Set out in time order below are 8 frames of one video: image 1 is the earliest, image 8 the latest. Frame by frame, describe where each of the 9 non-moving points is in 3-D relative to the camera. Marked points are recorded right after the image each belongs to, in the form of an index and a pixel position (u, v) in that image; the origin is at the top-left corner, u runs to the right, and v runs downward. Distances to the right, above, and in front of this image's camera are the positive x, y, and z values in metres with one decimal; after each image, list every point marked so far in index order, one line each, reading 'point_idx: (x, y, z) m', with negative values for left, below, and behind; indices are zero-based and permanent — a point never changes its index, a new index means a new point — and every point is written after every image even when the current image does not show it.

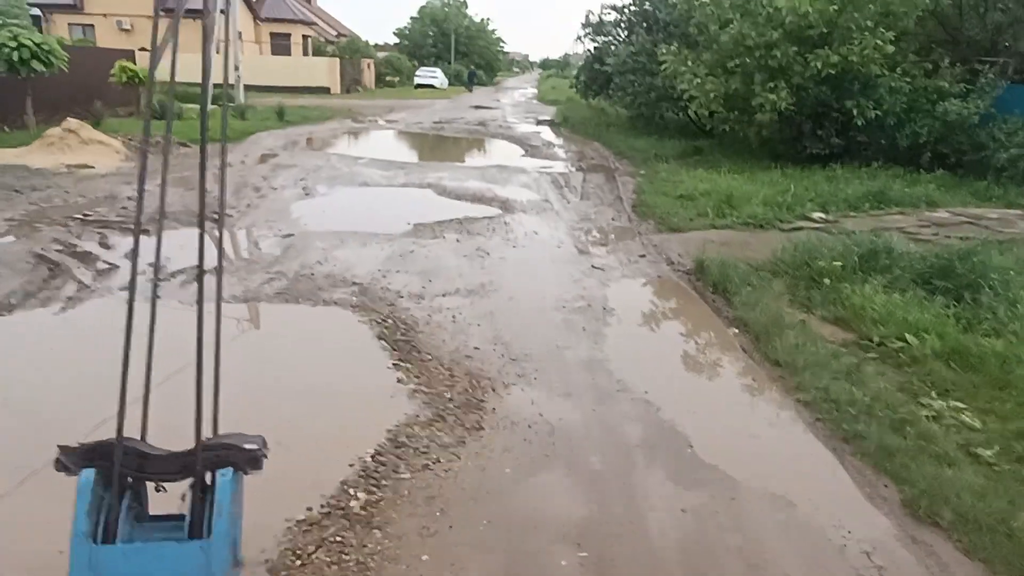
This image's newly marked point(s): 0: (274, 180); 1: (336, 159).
0: (-3.7, +1.7, +12.0) m
1: (-3.4, +2.5, +14.8) m
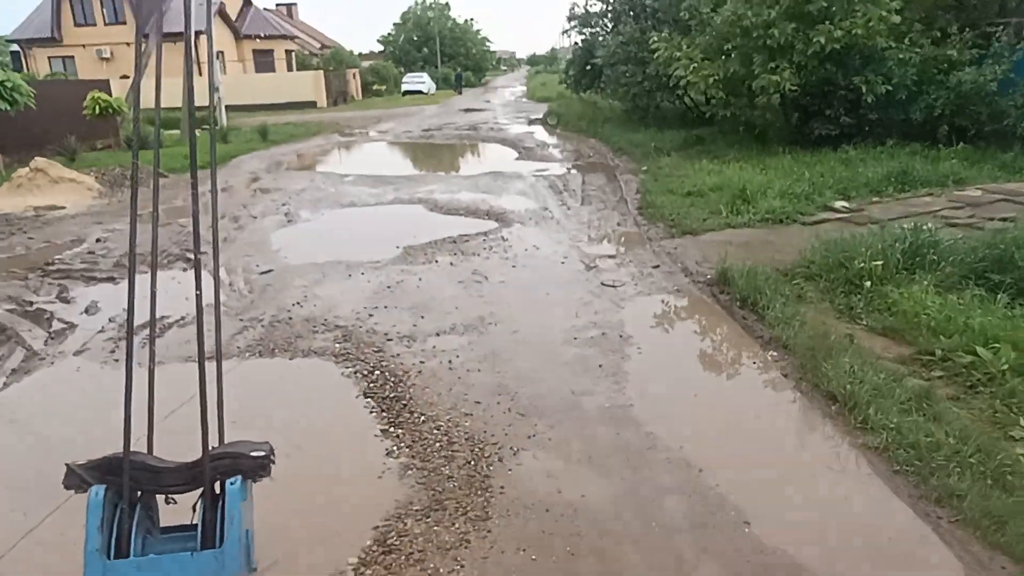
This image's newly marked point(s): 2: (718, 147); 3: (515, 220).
0: (-3.8, +1.2, +11.3) m
1: (-3.5, +2.0, +14.1) m
2: (+3.9, +2.7, +14.4) m
3: (0.0, +0.8, +9.5) m
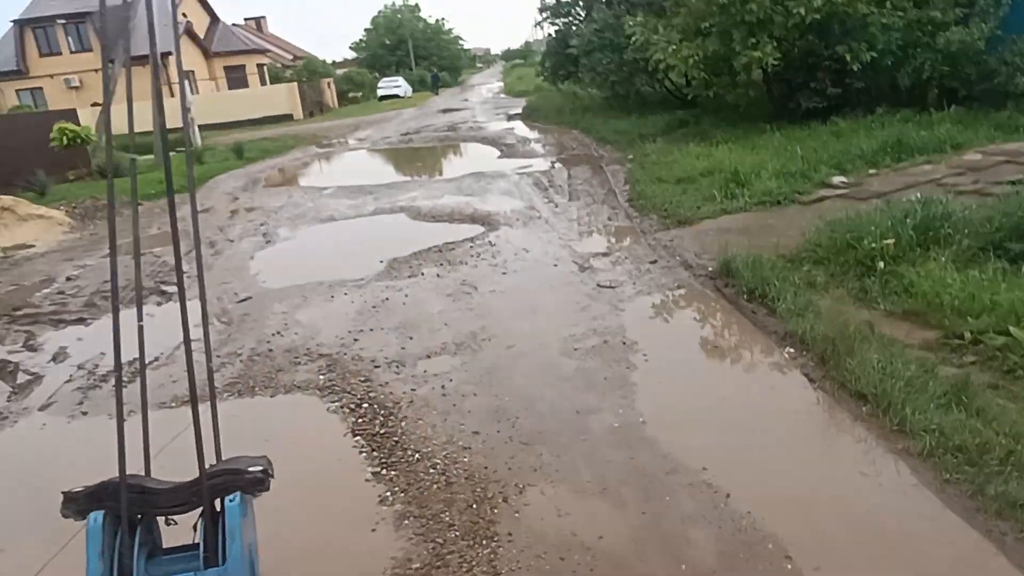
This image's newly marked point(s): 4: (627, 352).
0: (-4.0, +0.8, +10.9) m
1: (-3.8, +1.7, +13.7) m
2: (+3.5, +2.9, +14.1) m
3: (-0.1, +0.8, +9.1) m
4: (+0.7, -0.4, +4.8) m
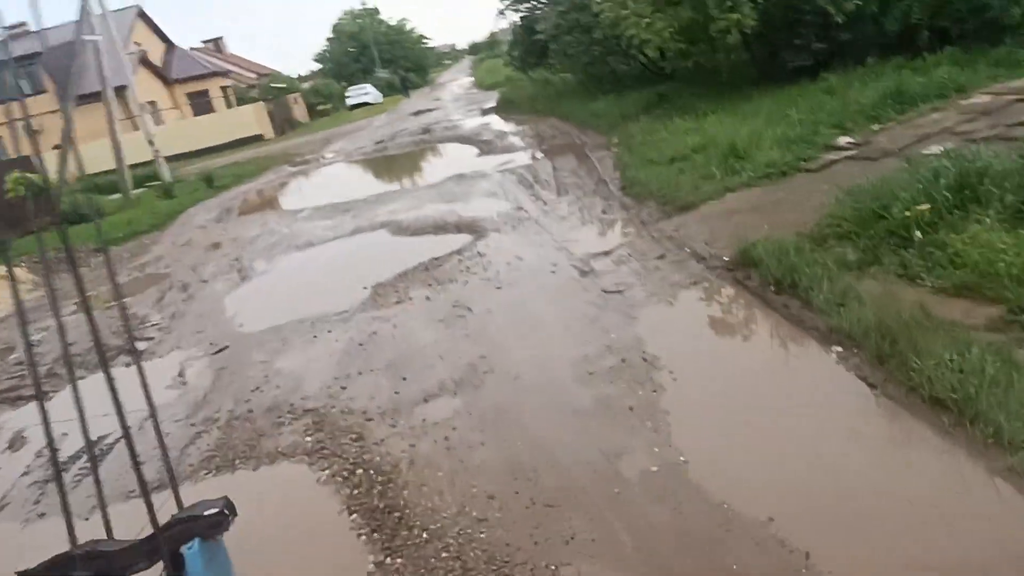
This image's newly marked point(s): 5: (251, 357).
0: (-4.1, +0.3, +10.2) m
1: (-4.1, +1.2, +13.1) m
2: (+3.1, +3.3, +13.4) m
3: (-0.3, +0.7, +8.5) m
4: (+0.8, -0.5, +4.2) m
5: (-2.1, -0.6, +6.1) m
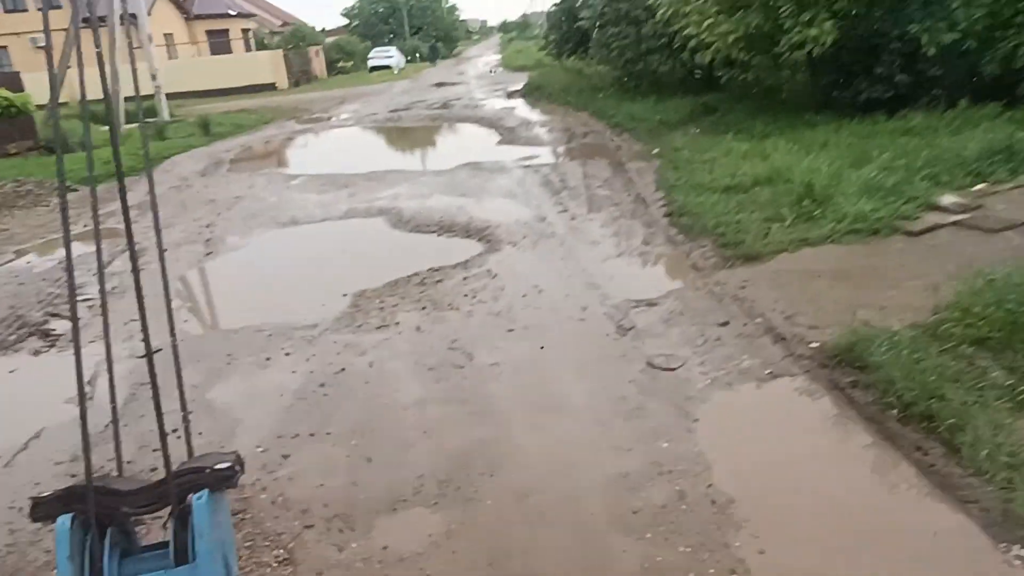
0: (-3.9, +0.6, +8.8) m
1: (-3.8, +1.6, +11.7) m
2: (+3.6, +2.7, +12.0) m
3: (-0.1, +0.5, +7.1) m
4: (+0.8, -0.9, +2.9) m
5: (-2.1, -0.5, +4.7) m
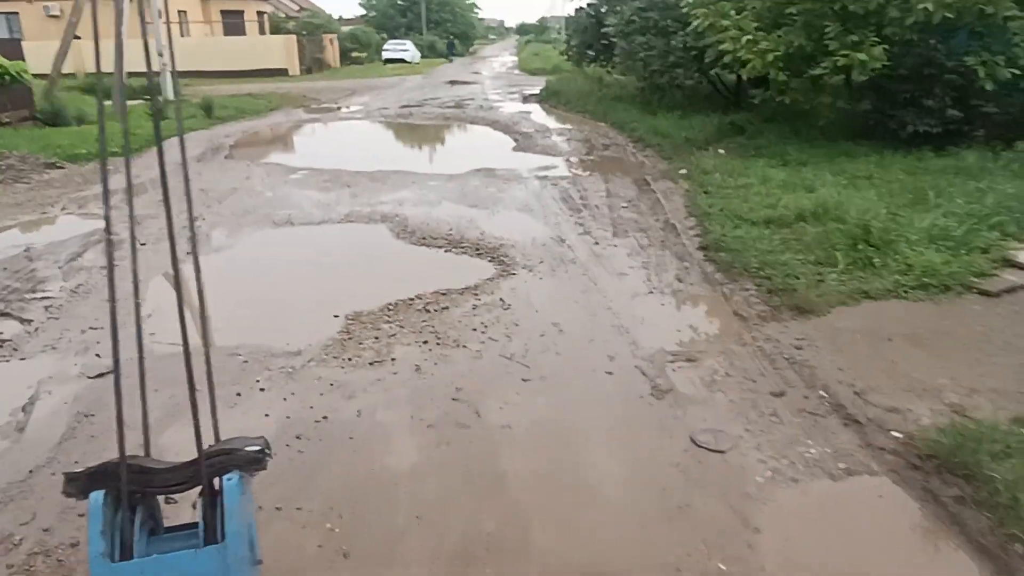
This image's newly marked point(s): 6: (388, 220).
0: (-3.8, +0.7, +8.1) m
1: (-3.6, +1.6, +10.9) m
2: (+3.9, +2.2, +11.3) m
3: (0.0, +0.2, +6.4) m
4: (+0.8, -1.2, +2.1) m
5: (-2.0, -0.6, +4.0) m
6: (-1.3, +0.7, +8.2) m
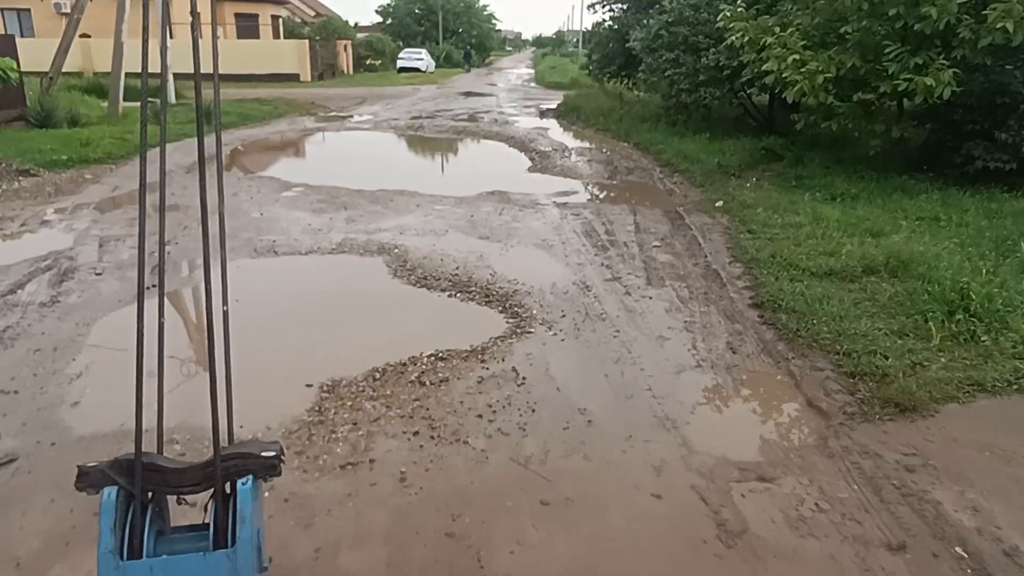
0: (-3.6, +0.4, +7.1) m
1: (-3.4, +1.3, +9.9) m
2: (+4.1, +1.6, +10.2) m
3: (+0.2, -0.2, +5.3) m
4: (+0.9, -1.6, +1.0) m
5: (-1.9, -0.9, +2.9) m
6: (-1.2, +0.3, +7.1) m
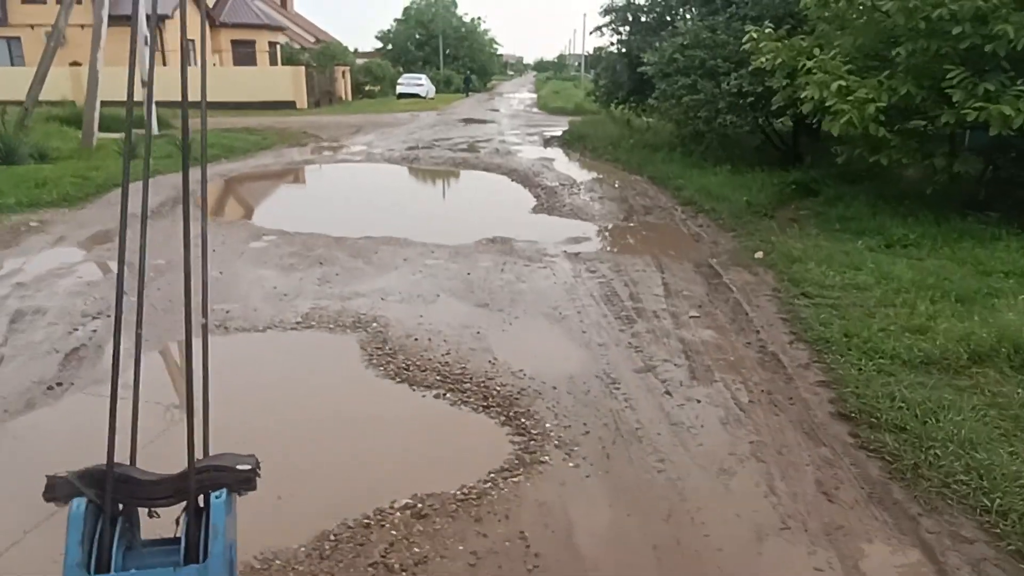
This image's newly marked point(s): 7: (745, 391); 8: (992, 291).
0: (-3.6, -0.3, +5.8) m
1: (-3.3, +0.6, +8.6) m
2: (+4.1, +0.9, +8.9) m
3: (+0.2, -0.8, +4.0) m
4: (+0.9, -2.0, -0.3) m
5: (-1.9, -1.5, +1.6) m
6: (-1.1, -0.3, +5.8) m
7: (+1.4, -0.6, +4.5) m
8: (+3.7, 0.0, +5.8) m
